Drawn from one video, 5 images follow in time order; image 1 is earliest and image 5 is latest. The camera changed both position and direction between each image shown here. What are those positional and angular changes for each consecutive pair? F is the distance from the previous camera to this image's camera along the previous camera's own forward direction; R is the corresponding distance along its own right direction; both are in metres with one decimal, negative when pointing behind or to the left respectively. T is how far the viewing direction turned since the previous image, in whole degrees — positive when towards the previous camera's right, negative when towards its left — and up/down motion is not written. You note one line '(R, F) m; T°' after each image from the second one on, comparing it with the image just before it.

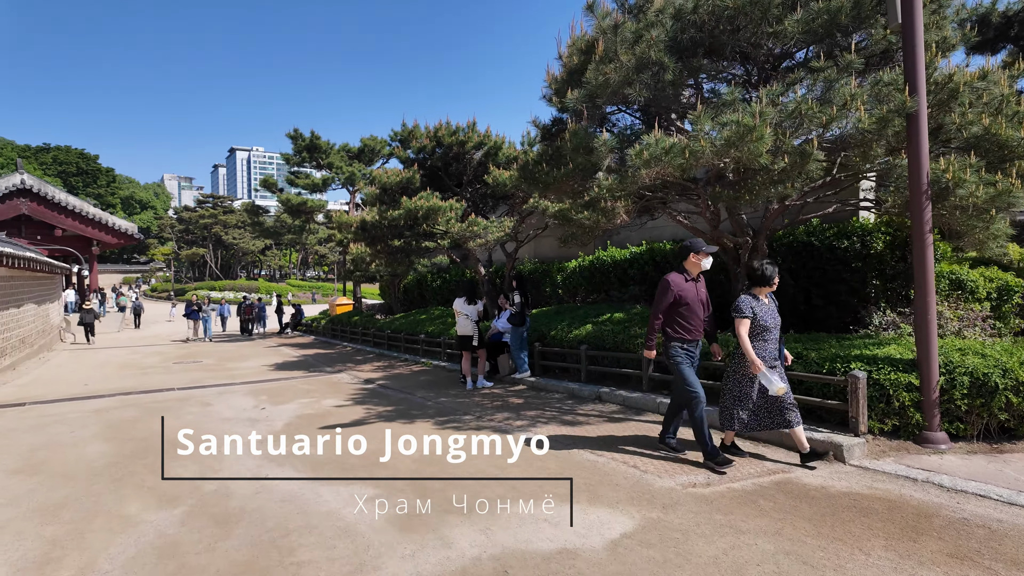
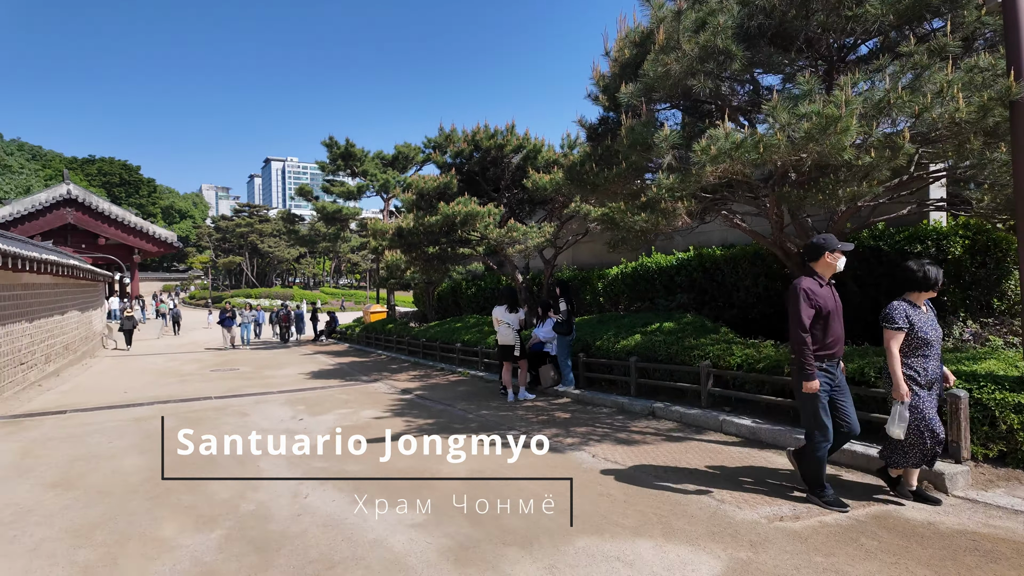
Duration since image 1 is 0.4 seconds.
(-0.2, +0.4) m; -3°
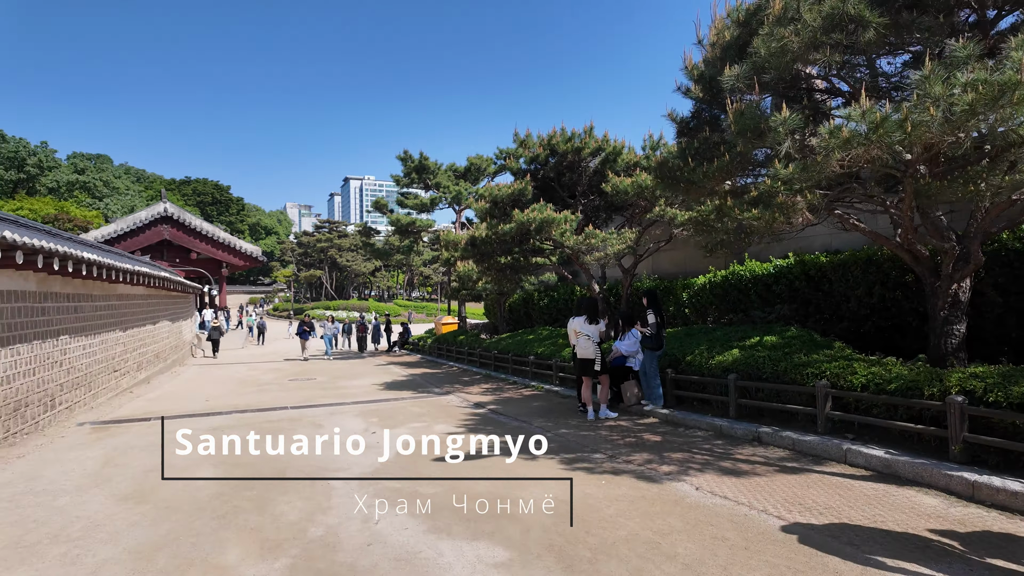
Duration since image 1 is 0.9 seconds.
(-0.2, +0.5) m; -7°
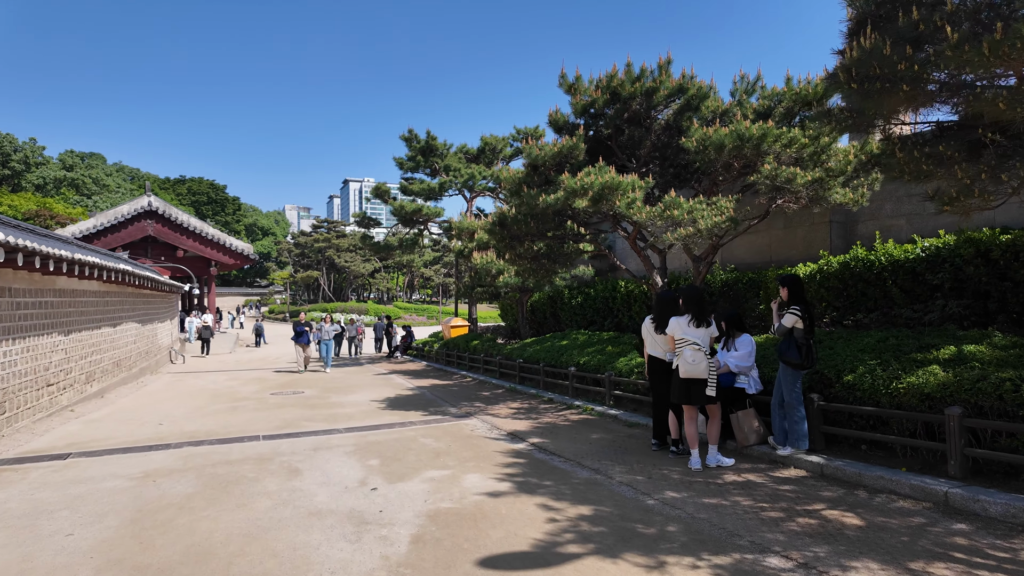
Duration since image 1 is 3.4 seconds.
(-0.6, +2.7) m; 0°
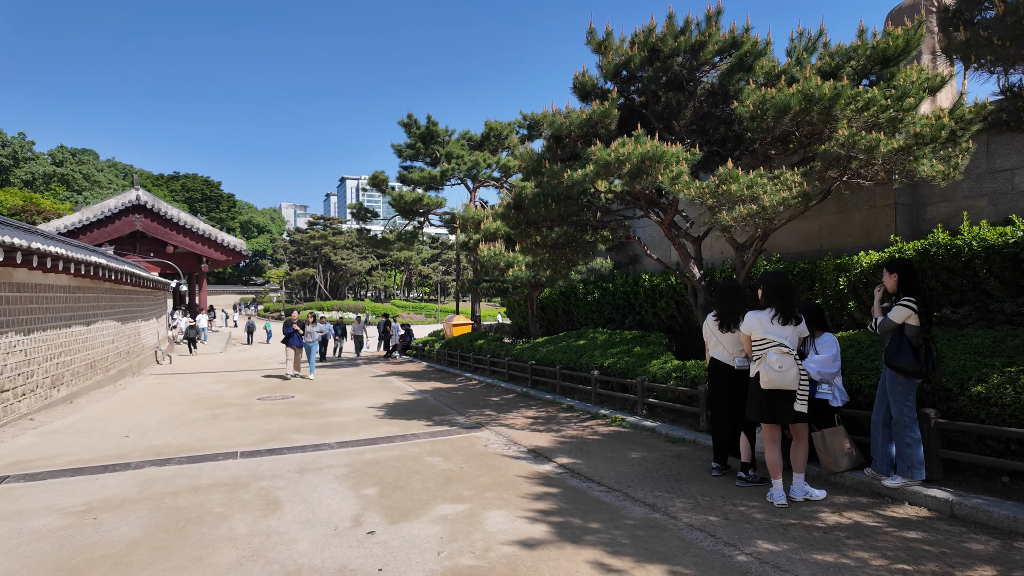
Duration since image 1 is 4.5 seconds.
(-0.3, +1.2) m; 0°
